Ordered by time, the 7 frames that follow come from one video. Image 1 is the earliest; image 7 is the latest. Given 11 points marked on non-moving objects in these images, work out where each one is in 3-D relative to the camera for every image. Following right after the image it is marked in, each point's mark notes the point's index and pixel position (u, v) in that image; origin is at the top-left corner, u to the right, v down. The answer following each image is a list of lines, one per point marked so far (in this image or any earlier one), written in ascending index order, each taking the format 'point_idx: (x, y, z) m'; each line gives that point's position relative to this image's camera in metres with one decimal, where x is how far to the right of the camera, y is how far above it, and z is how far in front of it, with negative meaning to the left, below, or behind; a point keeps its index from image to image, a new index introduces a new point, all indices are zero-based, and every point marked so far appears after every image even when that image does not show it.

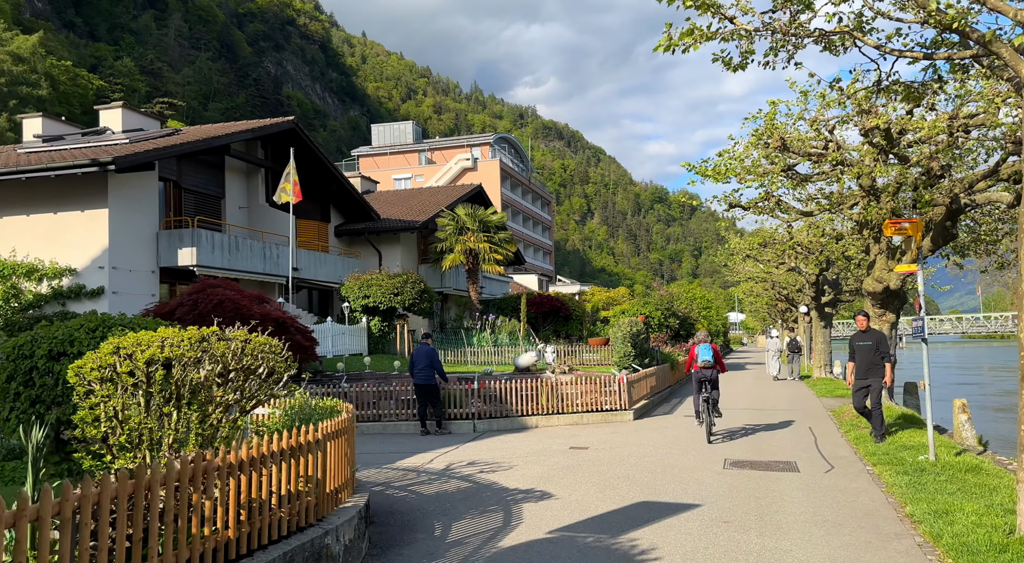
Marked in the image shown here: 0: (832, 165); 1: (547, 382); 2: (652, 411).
0: (+6.1, +2.3, +15.5) m
1: (+0.7, -2.1, +15.9) m
2: (+3.2, -2.9, +18.1) m
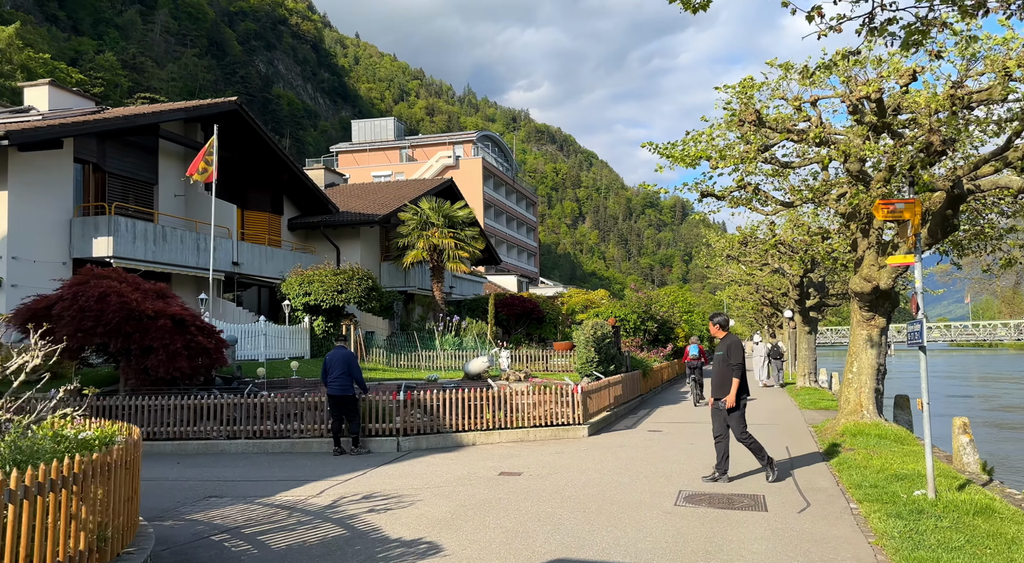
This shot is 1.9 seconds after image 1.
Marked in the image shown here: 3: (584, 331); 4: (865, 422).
0: (+5.1, +2.3, +13.5) m
1: (-0.4, -2.0, +13.9) m
2: (+2.1, -2.9, +16.1) m
3: (+1.8, -1.1, +18.4) m
4: (+6.0, -2.4, +13.7) m
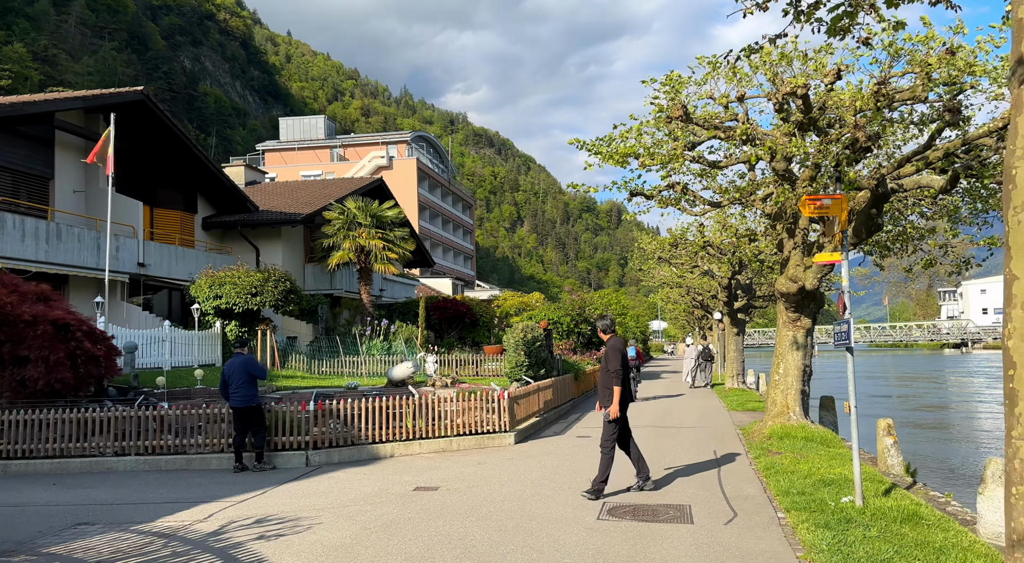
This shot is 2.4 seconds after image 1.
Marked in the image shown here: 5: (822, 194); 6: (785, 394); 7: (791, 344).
0: (+3.8, +2.3, +13.3) m
1: (-1.7, -2.0, +13.2) m
2: (+0.6, -2.9, +15.5) m
3: (+0.1, -1.2, +17.8) m
4: (+4.7, -2.4, +13.4) m
5: (+3.3, +0.9, +8.7) m
6: (+4.7, -1.9, +14.0) m
7: (+4.9, -1.1, +14.0) m
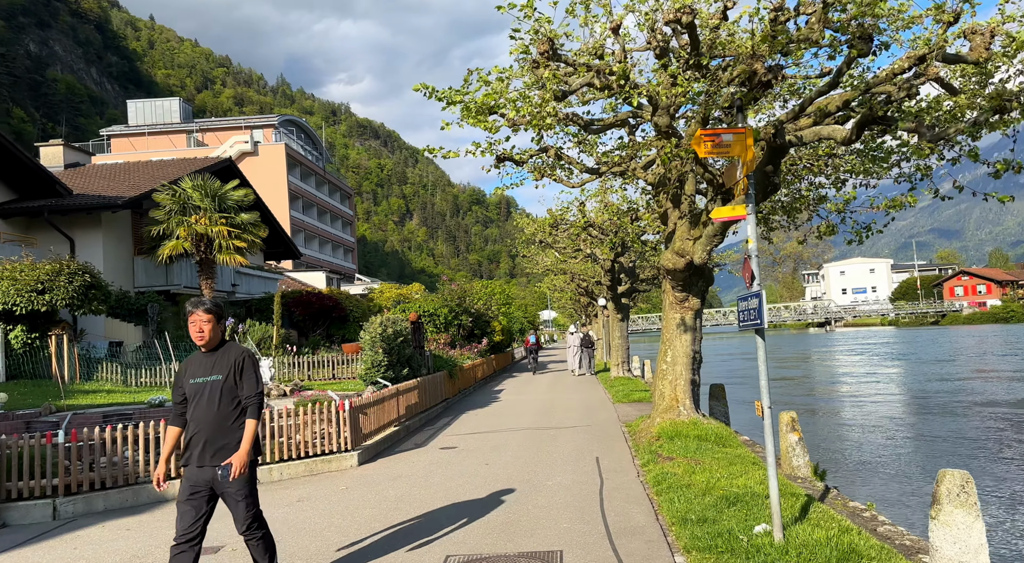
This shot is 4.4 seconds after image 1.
0: (+1.4, +2.6, +11.1) m
1: (-3.9, -1.8, +10.3) m
2: (-1.9, -2.6, +13.0) m
3: (-2.8, -0.9, +15.2) m
4: (+2.4, -2.0, +11.5) m
5: (+1.7, +1.2, +6.6) m
6: (+2.4, -1.5, +12.0) m
7: (+2.5, -0.7, +12.1) m
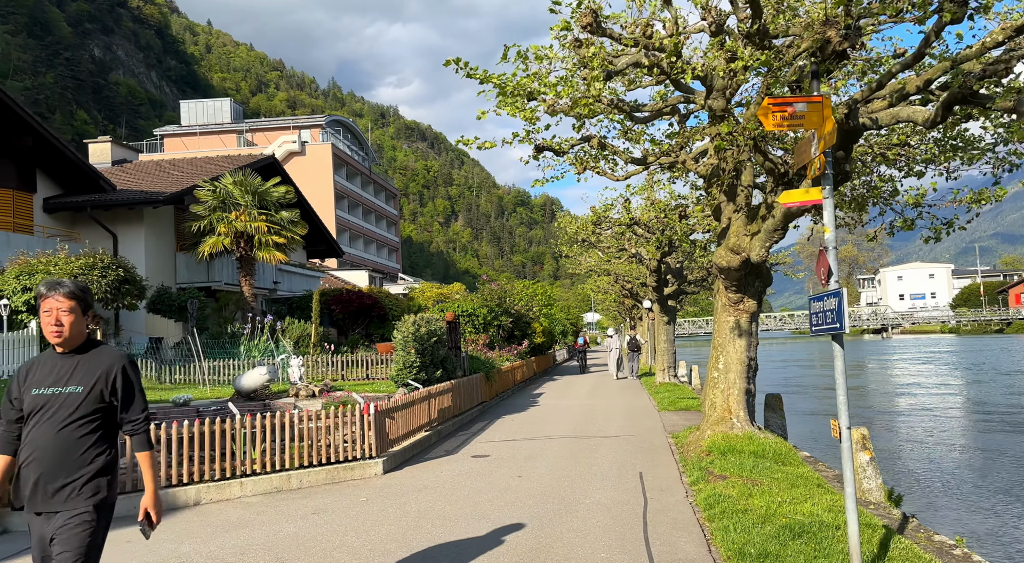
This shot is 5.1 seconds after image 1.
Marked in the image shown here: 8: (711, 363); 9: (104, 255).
0: (+1.9, +2.7, +10.2) m
1: (-3.4, -1.7, +9.7) m
2: (-1.3, -2.6, +12.2) m
3: (-2.0, -0.8, +14.5) m
4: (+2.9, -2.0, +10.5) m
5: (+1.9, +1.2, +5.6) m
6: (+2.9, -1.5, +11.0) m
7: (+3.0, -0.7, +11.1) m
8: (+2.8, -1.1, +11.3) m
9: (-9.5, +0.6, +18.8) m
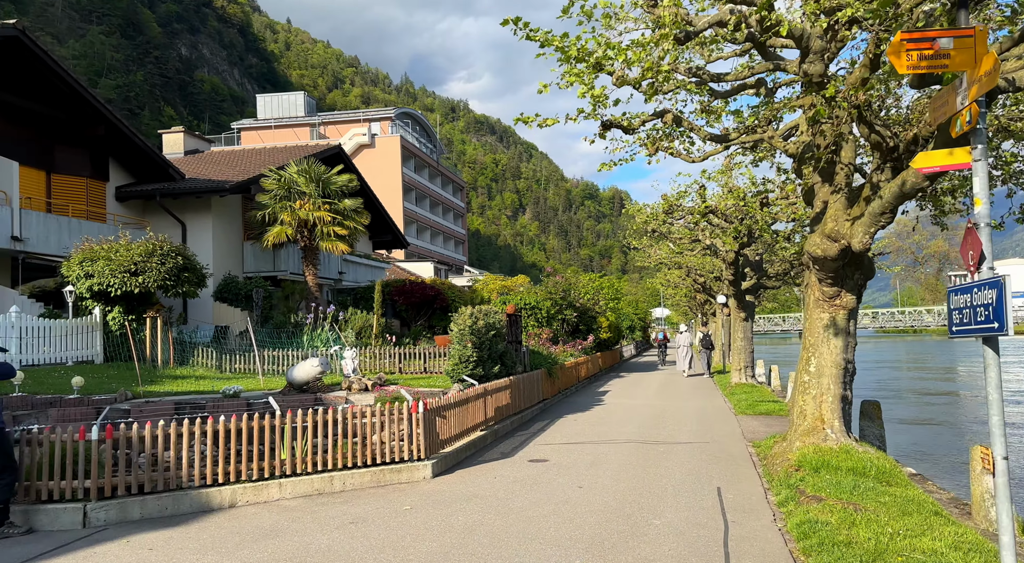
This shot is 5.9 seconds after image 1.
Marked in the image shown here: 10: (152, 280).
0: (+2.7, +2.8, +9.0) m
1: (-2.8, -1.6, +9.0) m
2: (-0.4, -2.4, +11.4) m
3: (-0.9, -0.7, +13.6) m
4: (+3.7, -1.9, +9.2) m
5: (+2.3, +1.3, +4.5) m
6: (+3.7, -1.4, +9.7) m
7: (+3.8, -0.6, +9.8) m
8: (+3.6, -1.0, +10.1) m
9: (-8.0, +0.9, +18.6) m
10: (-7.8, +0.1, +17.6) m
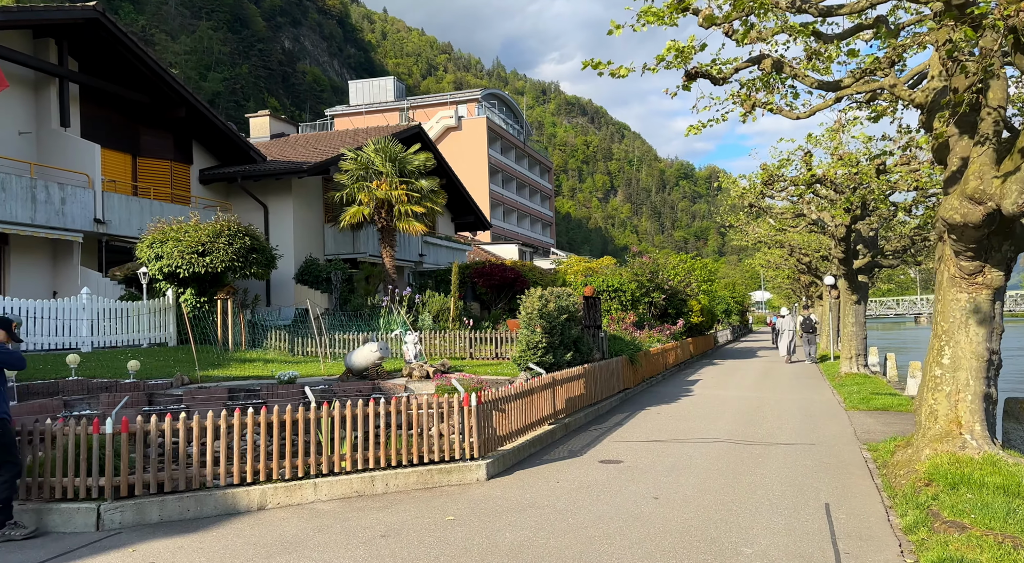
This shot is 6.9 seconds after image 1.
0: (+3.3, +3.0, +7.3) m
1: (-2.1, -1.3, +8.0) m
2: (+0.5, -2.1, +10.1) m
3: (+0.2, -0.3, +12.4) m
4: (+4.3, -1.6, +7.5) m
5: (+2.3, +1.5, +2.9) m
6: (+4.4, -1.2, +8.0) m
7: (+4.5, -0.3, +8.0) m
8: (+4.3, -0.8, +8.3) m
9: (-6.2, +1.3, +18.1) m
10: (-6.2, +0.5, +17.2) m
